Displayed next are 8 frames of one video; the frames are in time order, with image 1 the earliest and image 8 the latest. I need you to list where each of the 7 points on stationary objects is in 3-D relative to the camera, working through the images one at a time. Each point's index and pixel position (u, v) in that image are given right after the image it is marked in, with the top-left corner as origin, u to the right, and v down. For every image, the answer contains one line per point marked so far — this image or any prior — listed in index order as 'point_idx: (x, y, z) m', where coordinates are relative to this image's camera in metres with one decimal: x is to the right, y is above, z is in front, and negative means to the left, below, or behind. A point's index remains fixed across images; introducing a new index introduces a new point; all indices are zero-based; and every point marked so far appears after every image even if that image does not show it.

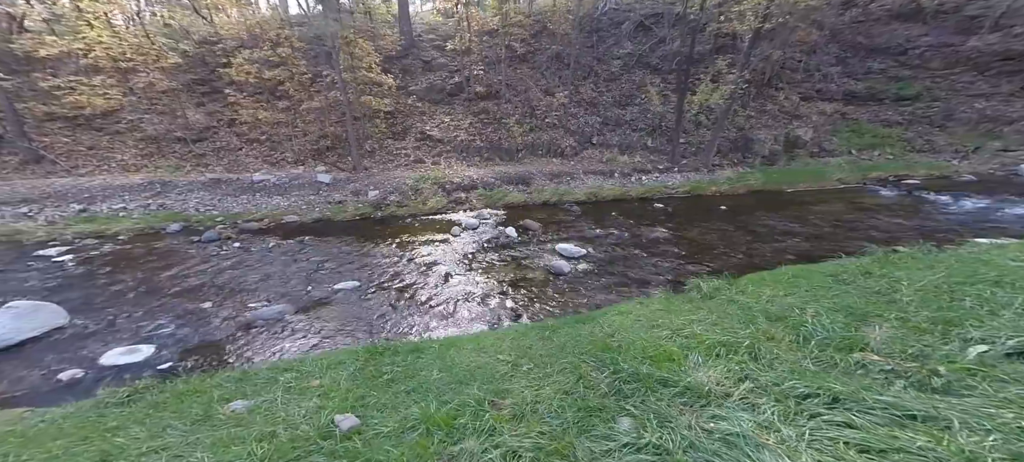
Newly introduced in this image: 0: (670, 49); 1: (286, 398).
0: (+7.7, +8.8, +16.9) m
1: (-2.1, -1.6, +3.3) m
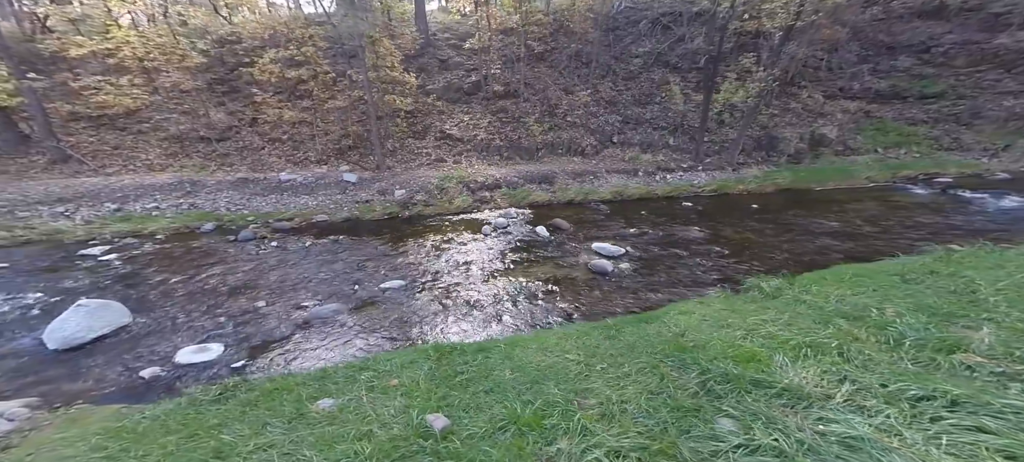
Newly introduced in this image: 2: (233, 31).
0: (+8.6, +8.8, +16.8) m
1: (-1.4, -1.6, +3.3) m
2: (-13.2, +9.4, +16.3) m
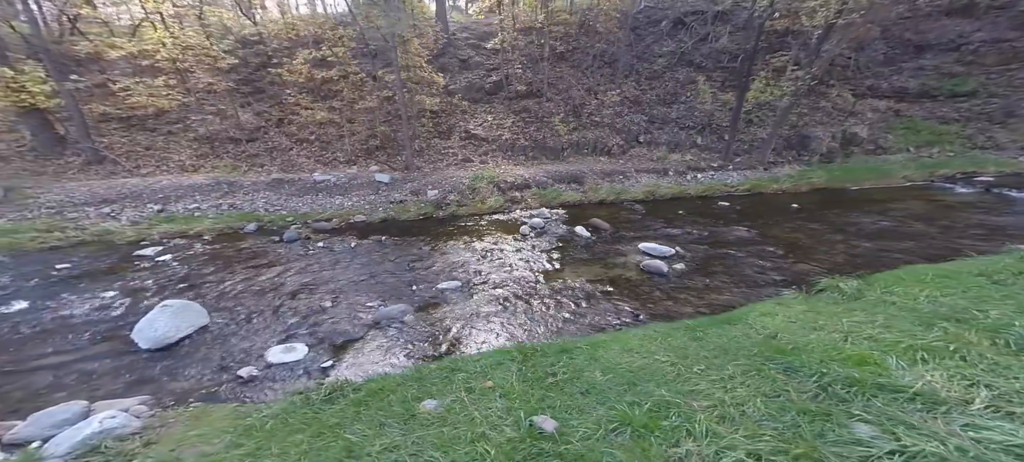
0: (+9.7, +8.9, +16.7) m
1: (-0.4, -1.6, +3.4) m
2: (-12.1, +9.4, +16.4) m
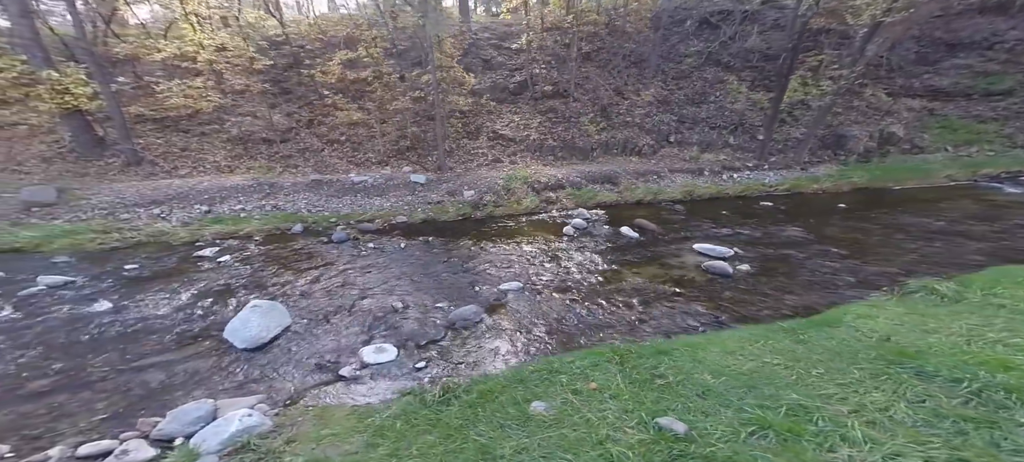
0: (+11.0, +8.8, +16.6) m
1: (+0.7, -1.6, +3.3) m
2: (-10.8, +9.4, +16.5) m
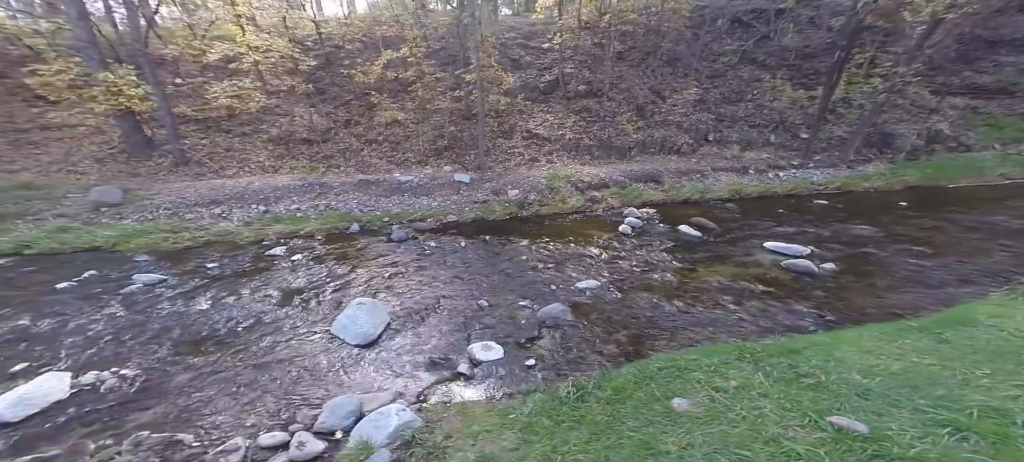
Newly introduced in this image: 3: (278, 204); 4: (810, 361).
0: (+12.5, +8.8, +16.4) m
1: (+2.1, -1.6, +3.3) m
2: (-9.3, +9.4, +16.7) m
3: (-6.6, +0.8, +9.8) m
4: (+3.1, -1.4, +3.7) m
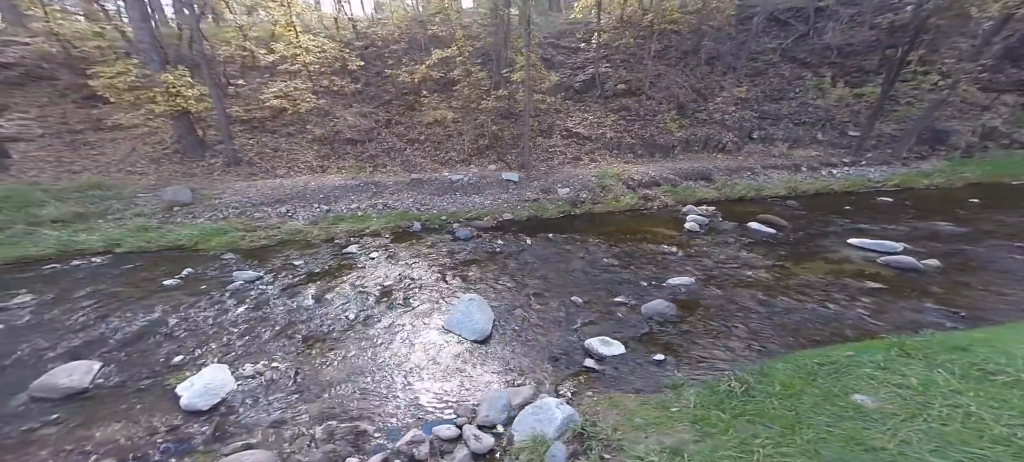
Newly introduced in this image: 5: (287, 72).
0: (+14.3, +8.9, +16.2) m
1: (+3.7, -1.5, +3.2) m
2: (-7.5, +9.4, +16.7) m
3: (-4.9, +0.8, +9.8) m
4: (+4.7, -1.3, +3.5) m
5: (-9.5, +6.7, +14.7) m
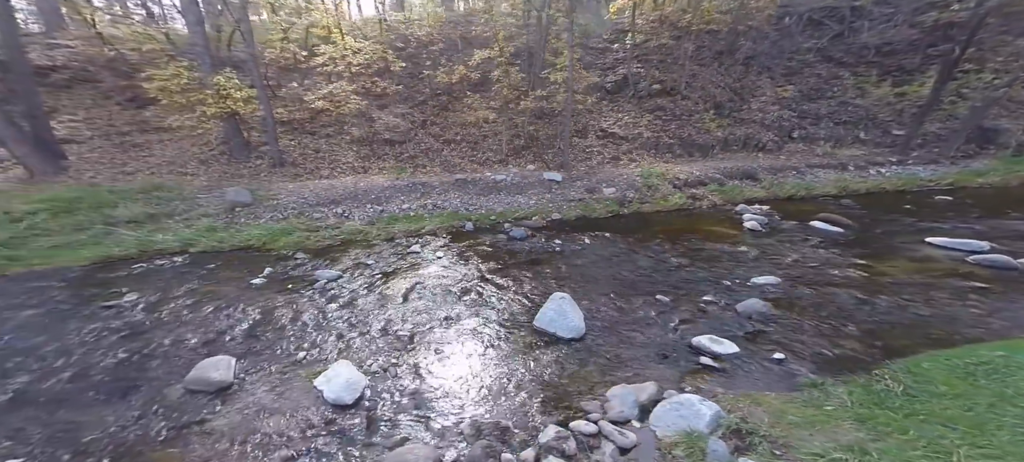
0: (+15.8, +8.9, +16.1) m
1: (+5.2, -1.4, +3.0) m
2: (-5.9, +9.3, +16.8) m
3: (-3.4, +0.8, +9.7) m
4: (+6.2, -1.2, +3.4) m
5: (-7.9, +6.7, +14.7) m
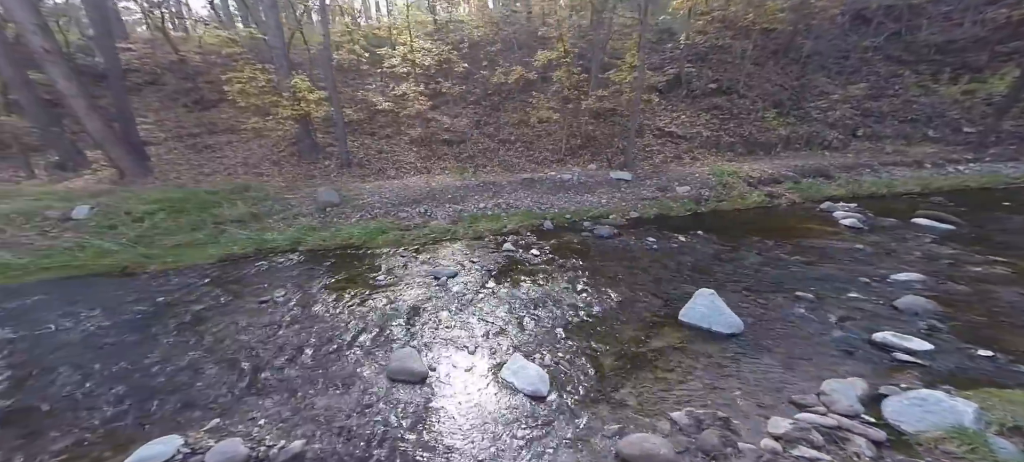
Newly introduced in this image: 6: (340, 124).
0: (+18.3, +8.9, +15.9) m
1: (+7.5, -1.3, +2.8) m
2: (-3.5, +9.2, +16.8) m
3: (-1.0, +0.8, +9.6) m
4: (+8.5, -1.1, +3.2) m
5: (-5.5, +6.6, +14.7) m
6: (-5.9, +3.8, +11.8) m
